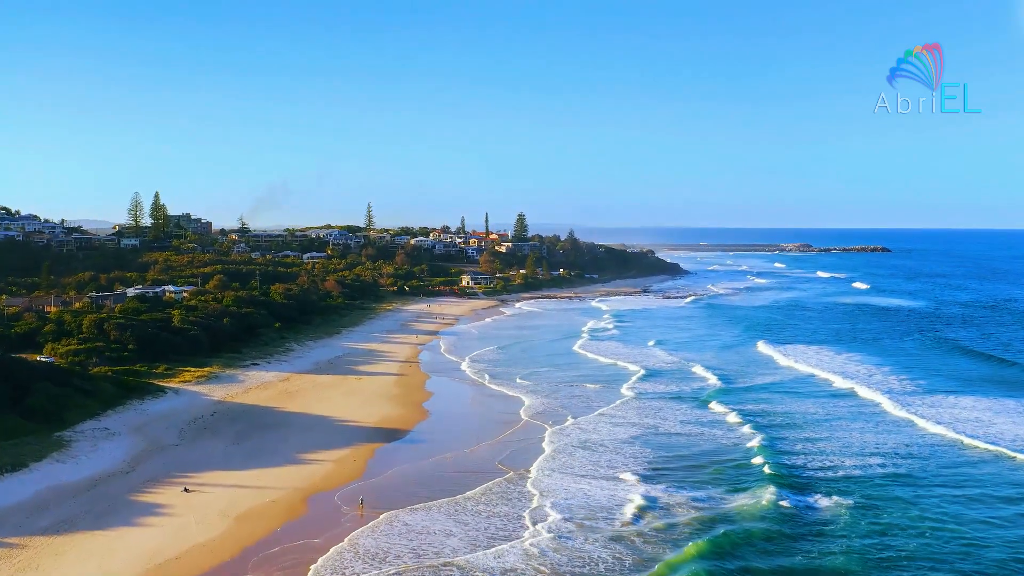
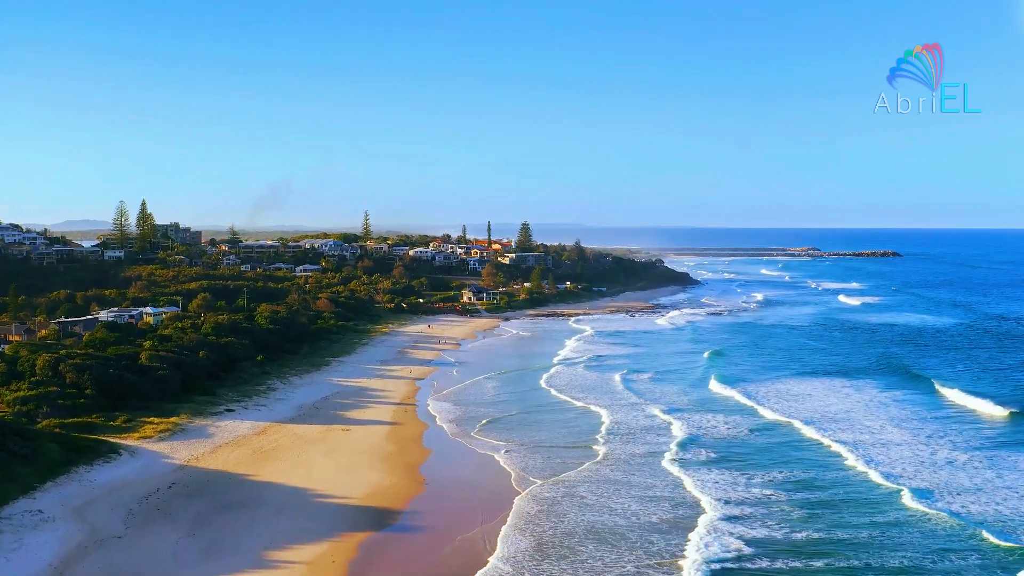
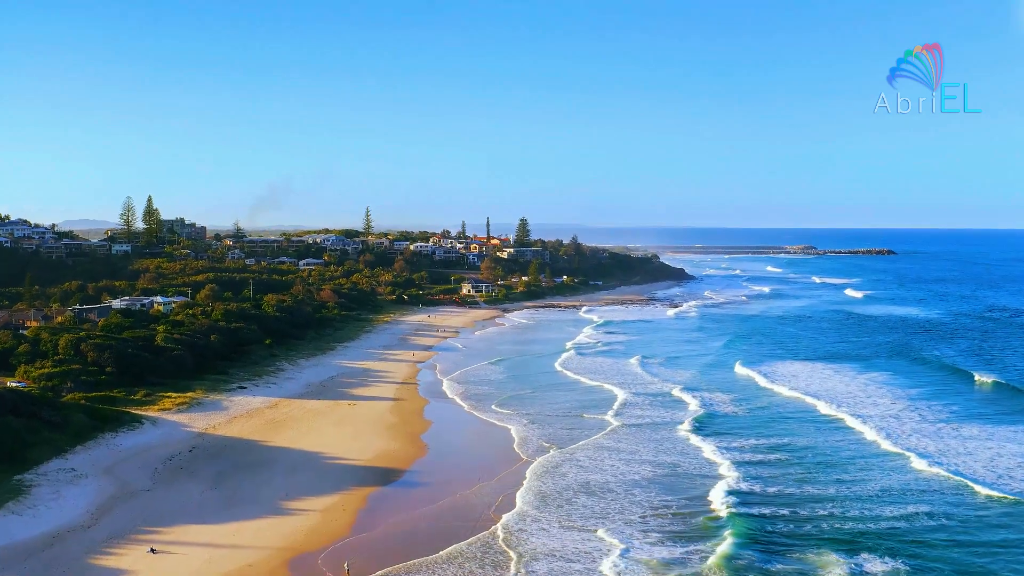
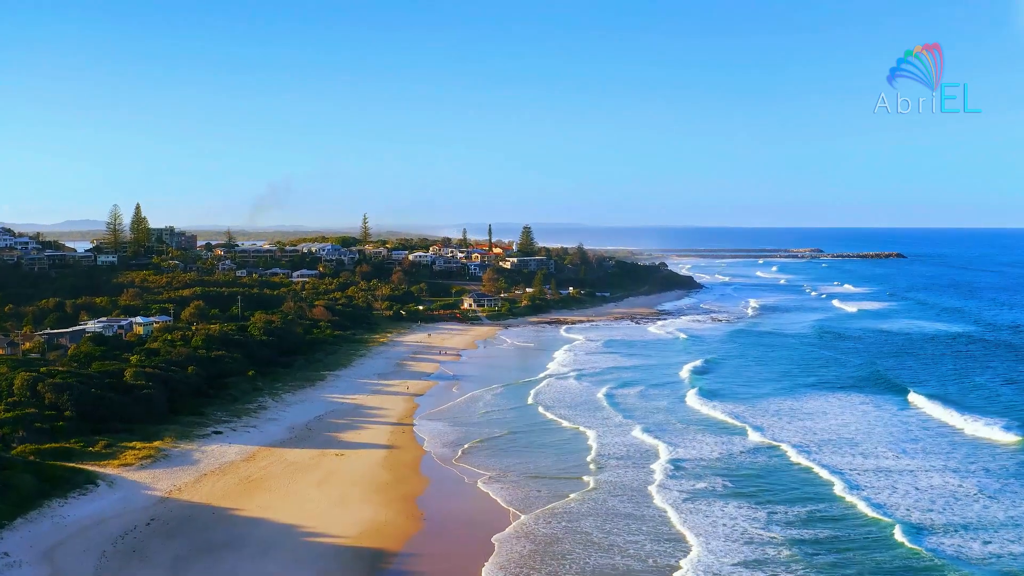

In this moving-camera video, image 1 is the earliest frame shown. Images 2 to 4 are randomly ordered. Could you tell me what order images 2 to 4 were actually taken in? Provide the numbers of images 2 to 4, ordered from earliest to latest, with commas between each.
3, 2, 4
